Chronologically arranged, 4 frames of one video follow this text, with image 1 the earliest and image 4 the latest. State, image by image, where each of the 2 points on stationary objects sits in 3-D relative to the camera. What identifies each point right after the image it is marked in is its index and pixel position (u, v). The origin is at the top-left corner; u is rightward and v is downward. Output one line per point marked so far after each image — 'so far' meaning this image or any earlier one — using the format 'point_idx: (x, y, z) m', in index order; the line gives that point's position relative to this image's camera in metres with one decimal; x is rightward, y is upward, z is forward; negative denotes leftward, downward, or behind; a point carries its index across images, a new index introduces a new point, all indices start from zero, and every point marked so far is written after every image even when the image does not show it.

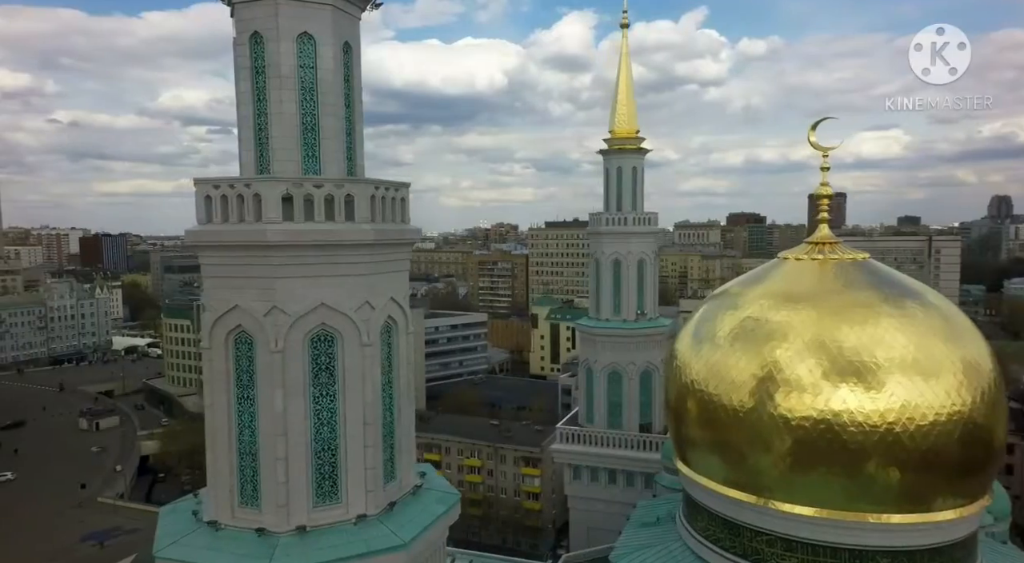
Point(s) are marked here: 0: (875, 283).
0: (+3.5, 0.0, +6.9) m
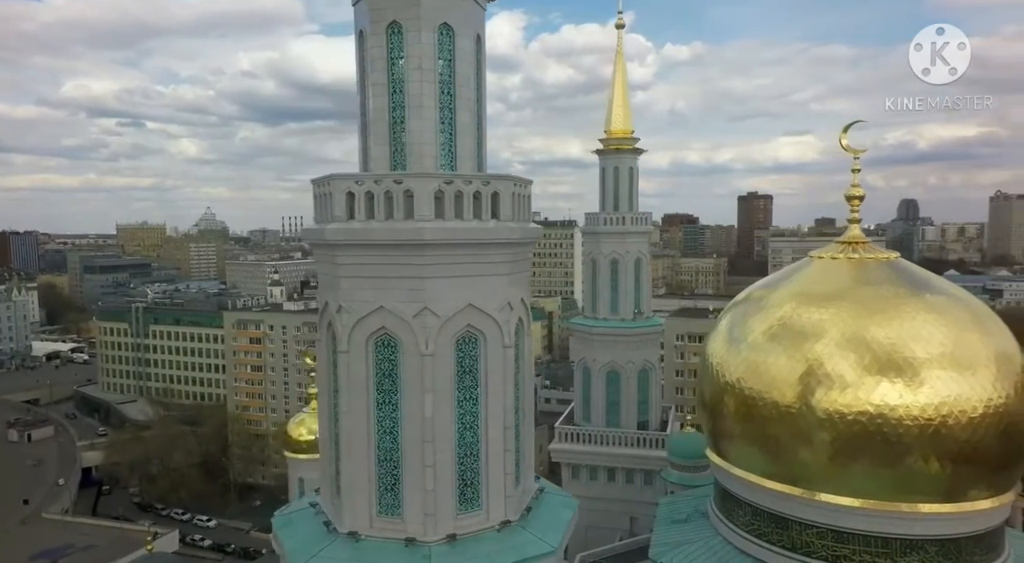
0: (+3.9, 0.0, +7.3) m
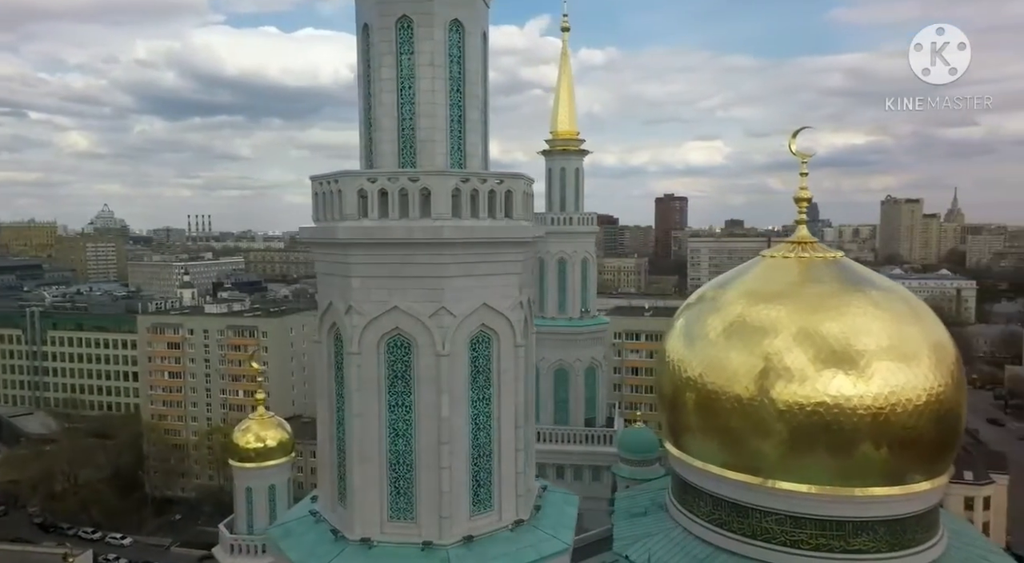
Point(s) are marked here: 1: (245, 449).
0: (+3.6, 0.0, +7.7) m
1: (-3.5, -2.2, +9.7) m
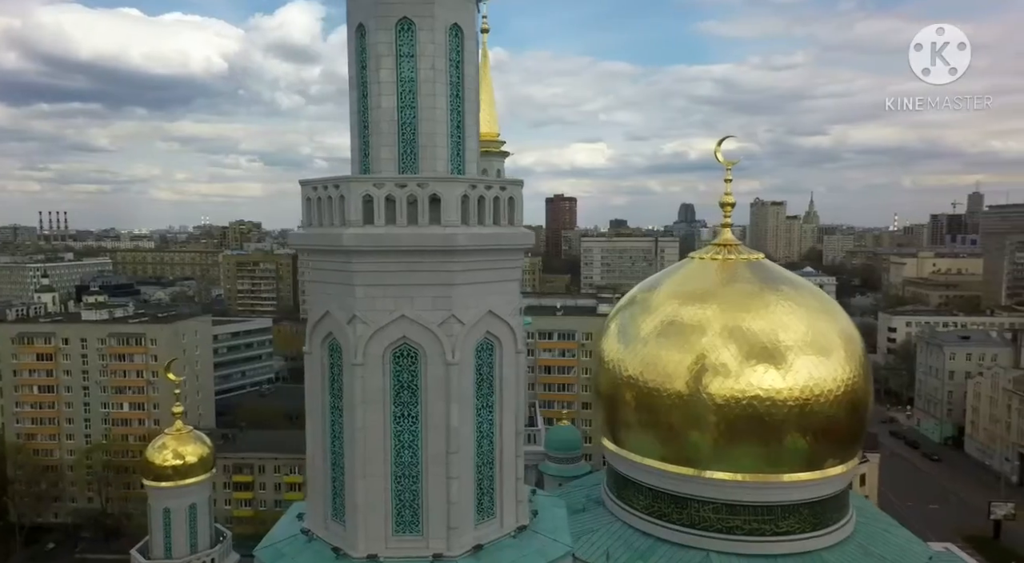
0: (+2.9, 0.0, +8.2) m
1: (-4.4, -2.3, +9.1) m
